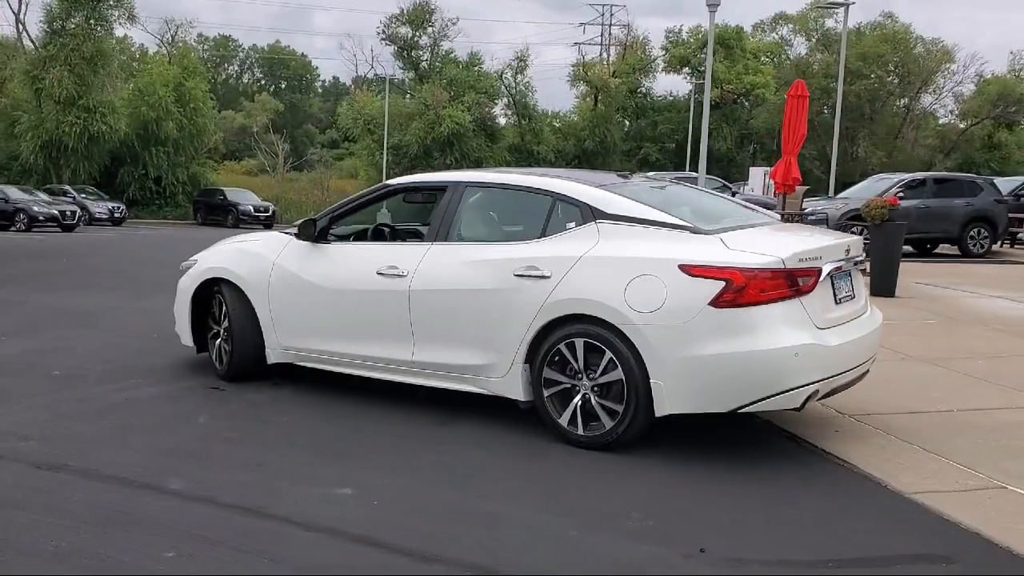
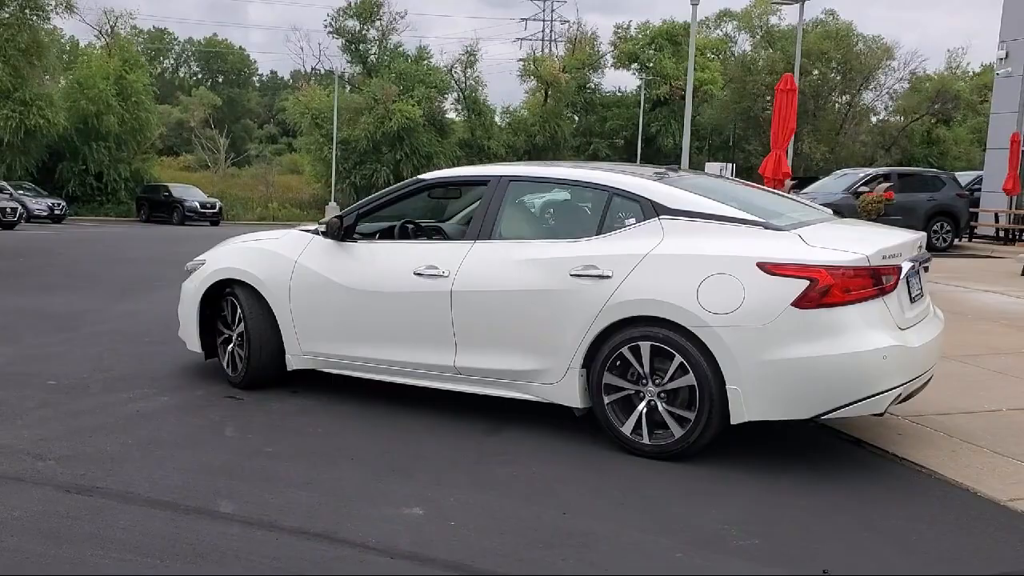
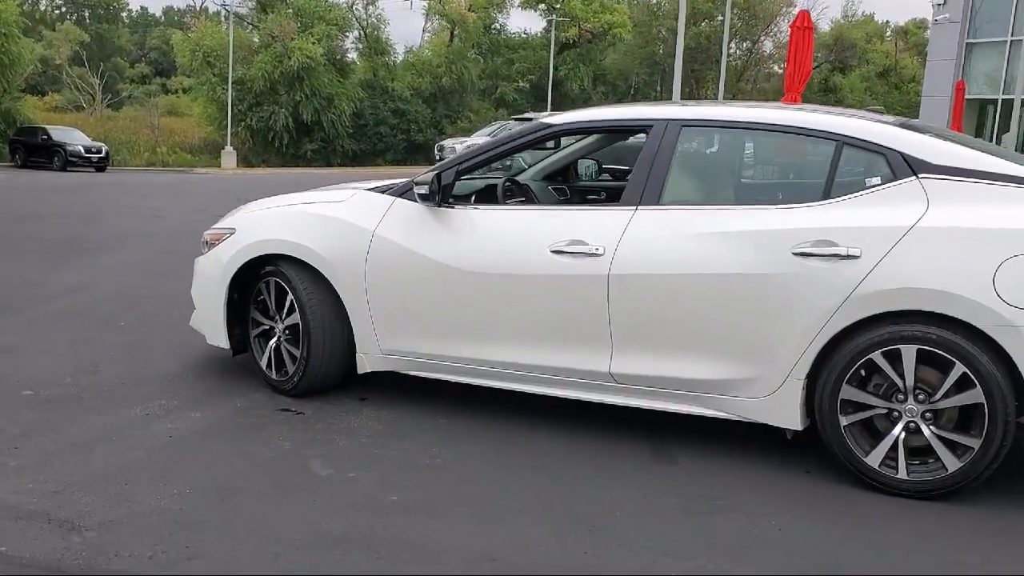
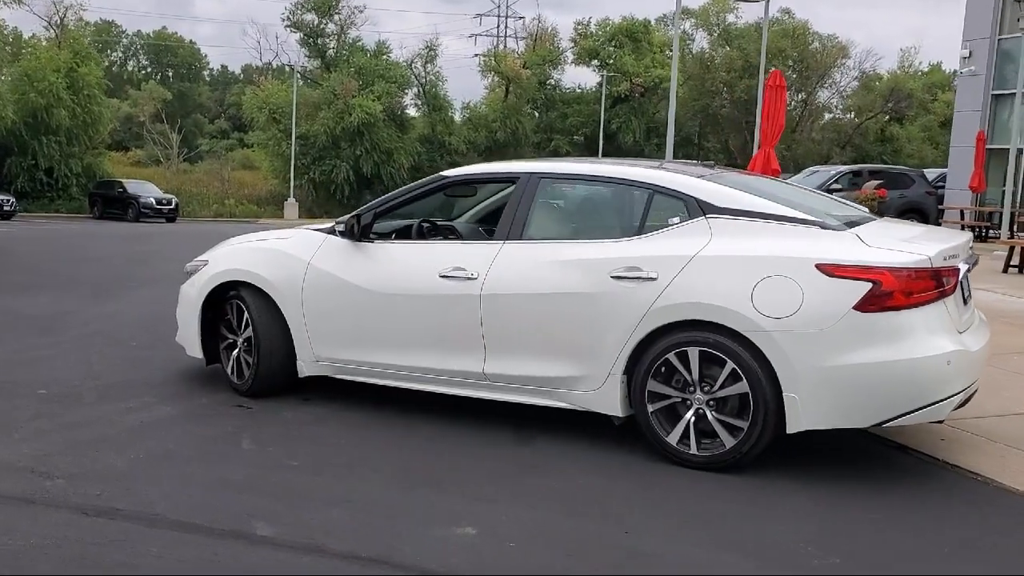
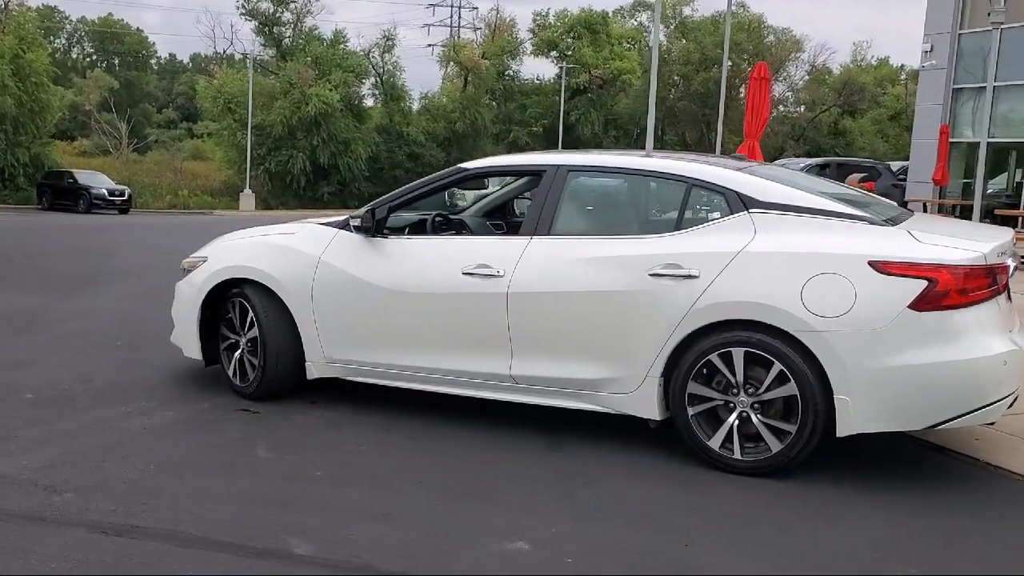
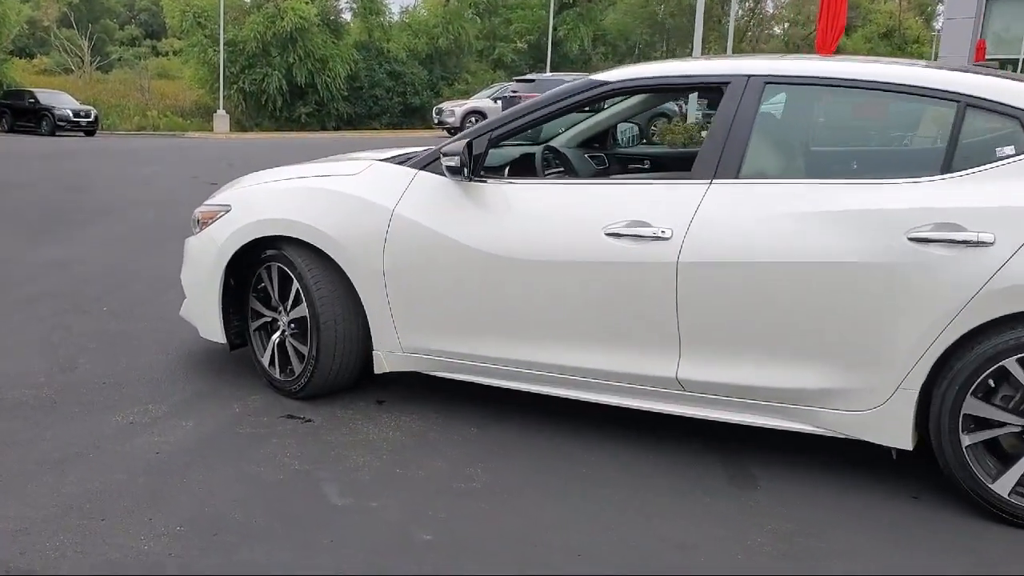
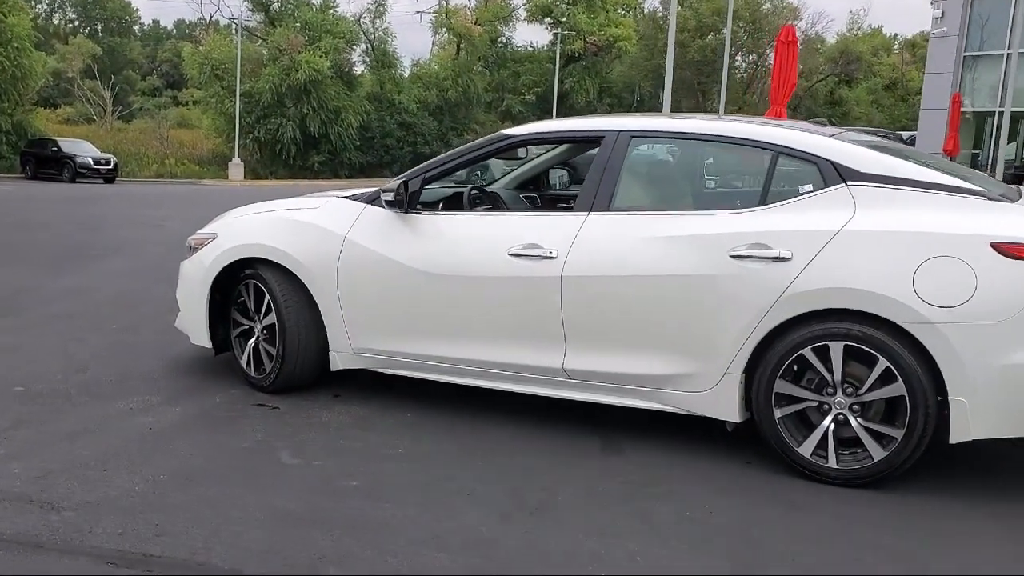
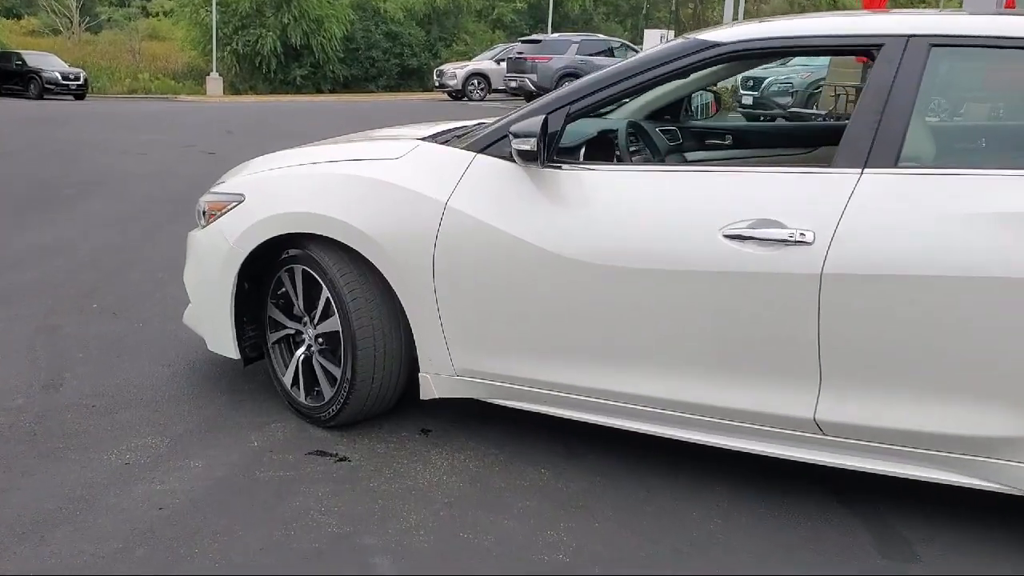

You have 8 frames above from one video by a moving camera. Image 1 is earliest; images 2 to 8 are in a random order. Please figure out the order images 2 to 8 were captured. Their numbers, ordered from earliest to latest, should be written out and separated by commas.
2, 4, 5, 7, 3, 6, 8
